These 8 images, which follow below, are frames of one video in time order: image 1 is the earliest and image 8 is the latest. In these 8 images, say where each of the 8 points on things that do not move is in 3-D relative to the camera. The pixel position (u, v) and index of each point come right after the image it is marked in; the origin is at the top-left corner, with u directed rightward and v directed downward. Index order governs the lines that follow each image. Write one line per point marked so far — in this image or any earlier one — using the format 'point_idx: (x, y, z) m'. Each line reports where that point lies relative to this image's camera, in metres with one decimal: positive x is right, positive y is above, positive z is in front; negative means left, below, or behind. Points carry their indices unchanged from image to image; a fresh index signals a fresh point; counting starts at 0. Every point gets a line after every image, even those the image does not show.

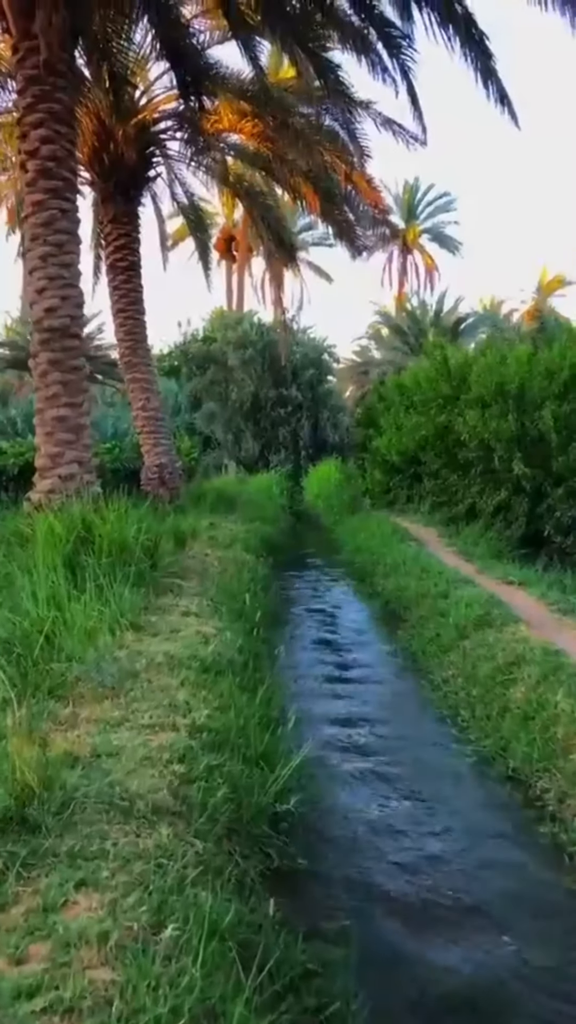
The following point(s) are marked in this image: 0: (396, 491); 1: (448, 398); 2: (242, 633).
0: (+2.4, +0.5, +19.9) m
1: (+3.1, +2.2, +17.0) m
2: (-0.4, -1.0, +7.2) m
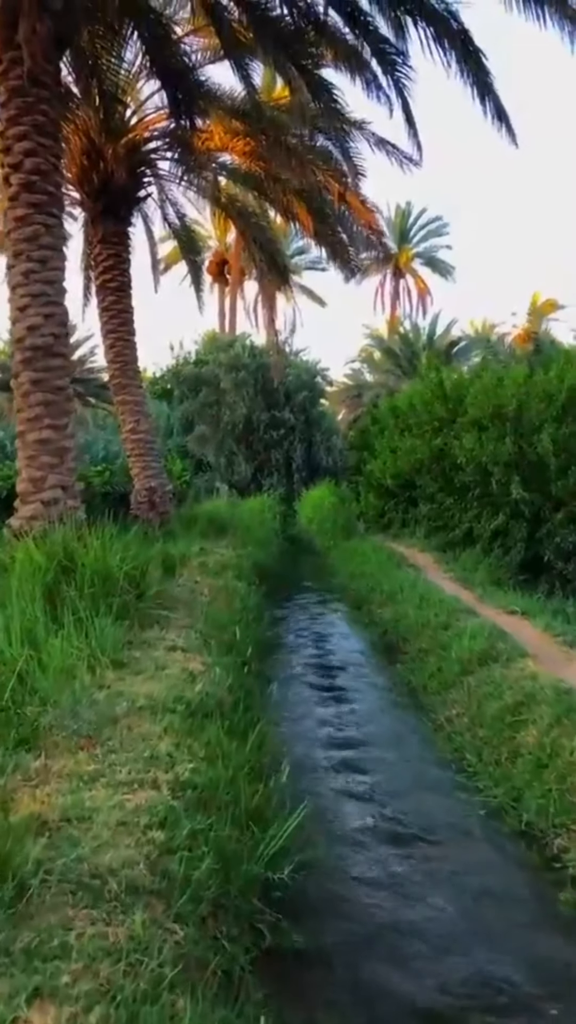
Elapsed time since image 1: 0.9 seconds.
0: (+2.3, -0.1, +19.5) m
1: (+2.9, +1.7, +16.6) m
2: (-0.4, -1.3, +6.8) m
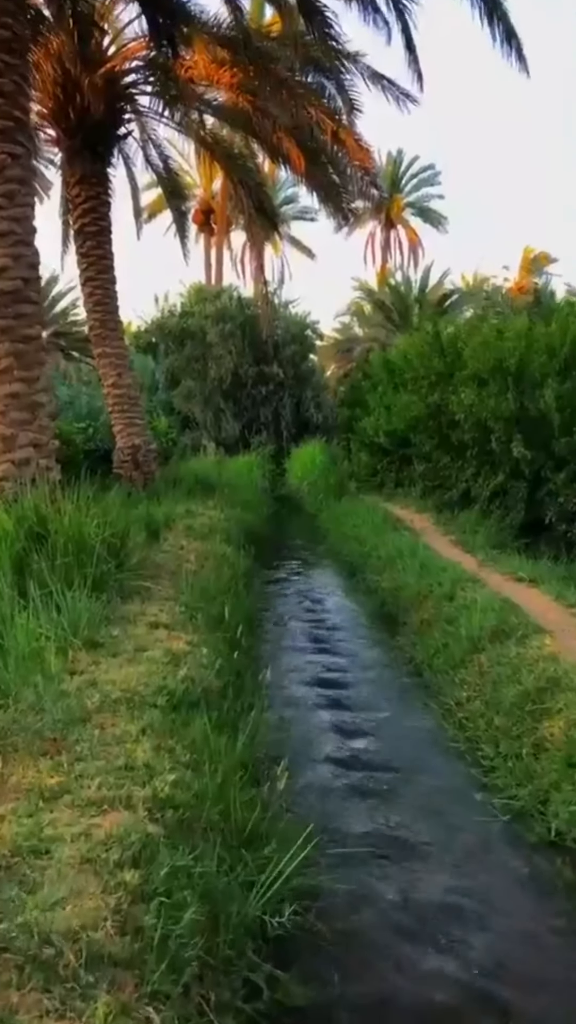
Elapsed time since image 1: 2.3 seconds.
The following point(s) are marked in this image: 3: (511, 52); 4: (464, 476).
0: (+2.0, +0.8, +18.8) m
1: (+2.7, +2.5, +15.9) m
2: (-0.4, -1.0, +6.1) m
3: (+2.6, +5.4, +10.3) m
4: (+3.0, +0.6, +15.0) m
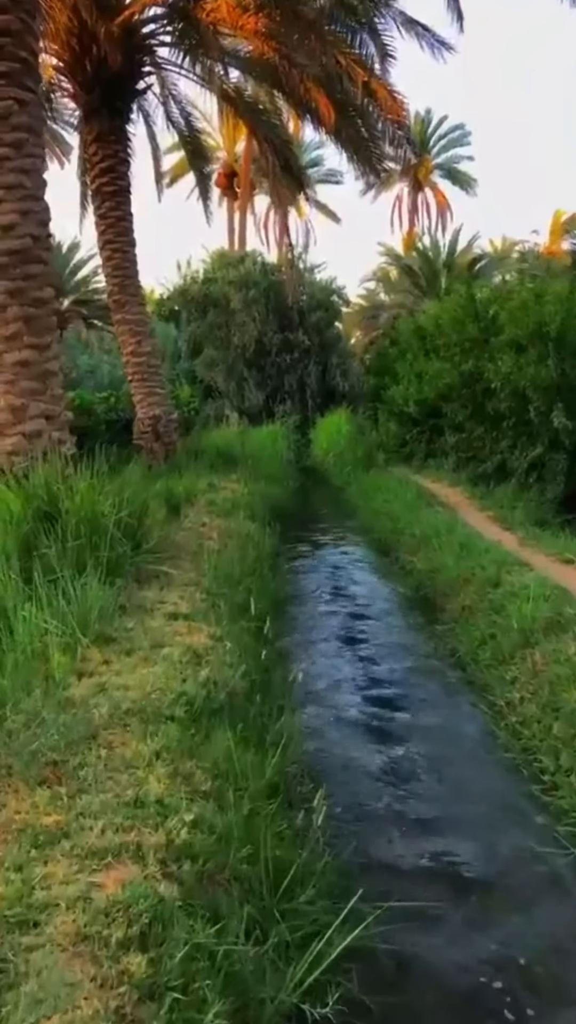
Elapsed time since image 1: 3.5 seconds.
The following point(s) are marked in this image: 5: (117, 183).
0: (+2.6, +1.4, +18.1) m
1: (+3.2, +2.9, +15.1) m
2: (-0.2, -0.9, +5.5) m
3: (+2.9, +5.7, +9.4) m
4: (+3.4, +1.0, +14.3) m
5: (-2.5, +4.8, +12.9) m
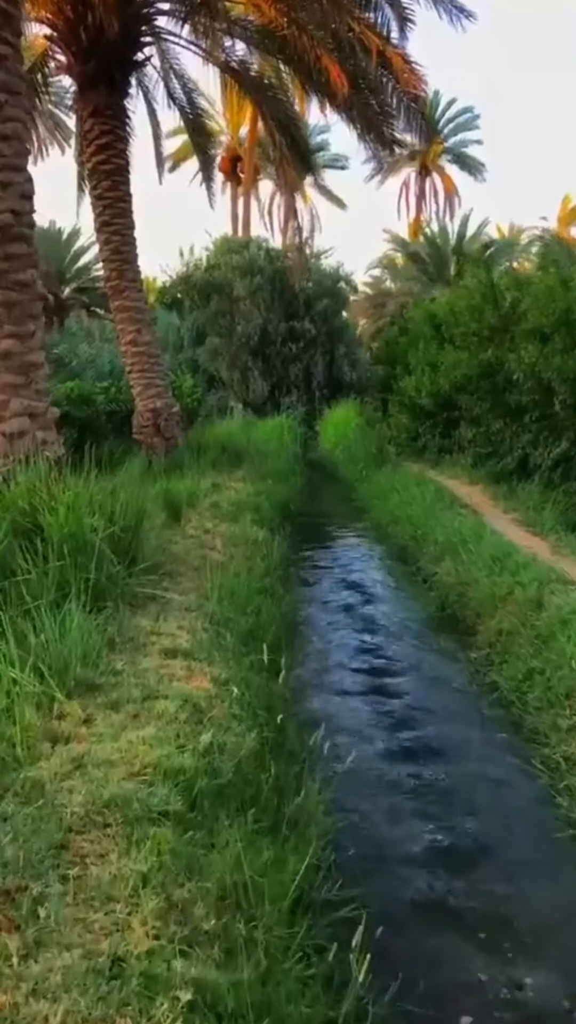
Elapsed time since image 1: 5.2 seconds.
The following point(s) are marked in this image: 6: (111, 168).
0: (+2.7, +1.4, +17.2) m
1: (+3.3, +3.0, +14.2) m
2: (-0.1, -1.0, +4.7) m
3: (+3.0, +5.6, +8.5) m
4: (+3.5, +1.0, +13.4) m
5: (-2.4, +4.8, +12.0) m
6: (-2.4, +4.7, +12.0) m
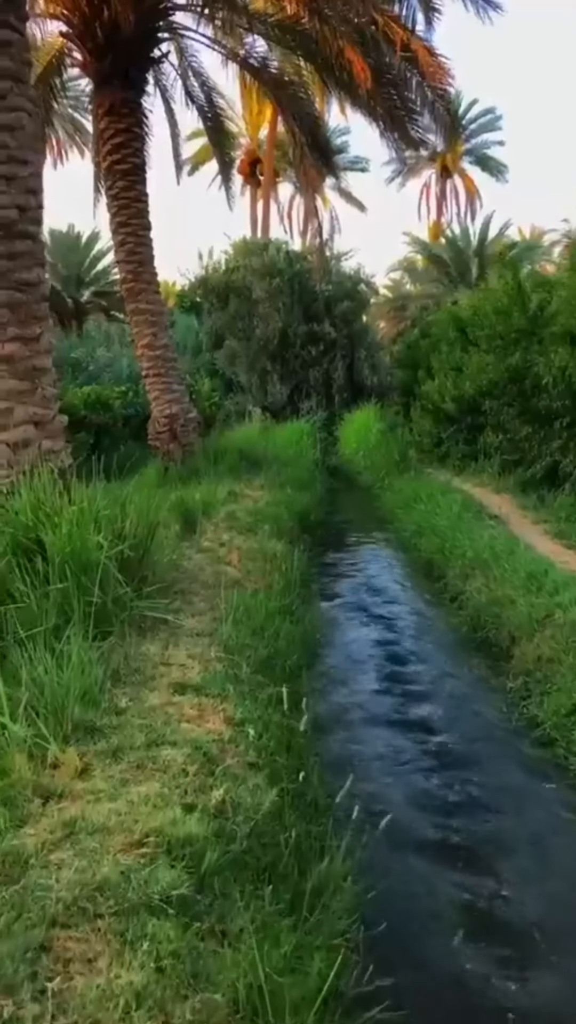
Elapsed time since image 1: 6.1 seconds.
0: (+3.1, +1.3, +16.7) m
1: (+3.6, +2.8, +13.7) m
2: (0.0, -1.1, +4.2) m
3: (+3.2, +5.5, +8.0) m
4: (+3.8, +0.9, +12.8) m
5: (-2.1, +4.7, +11.6) m
6: (-2.1, +4.6, +11.6) m
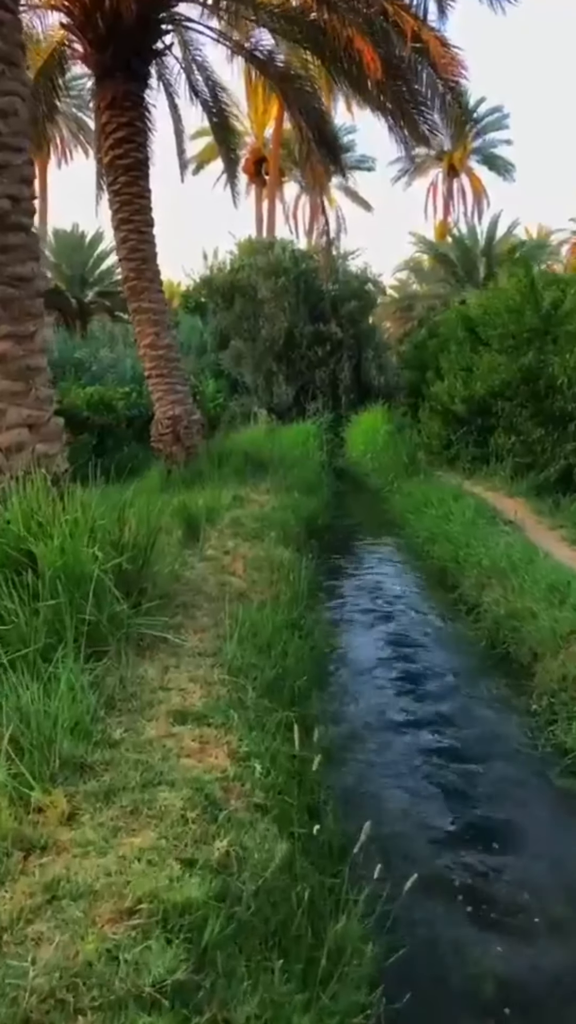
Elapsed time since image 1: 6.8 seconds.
0: (+3.2, +1.2, +16.3) m
1: (+3.7, +2.7, +13.3) m
2: (0.0, -1.1, +3.9) m
3: (+3.3, +5.4, +7.6) m
4: (+3.9, +0.8, +12.4) m
5: (-2.0, +4.6, +11.3) m
6: (-2.1, +4.5, +11.2) m
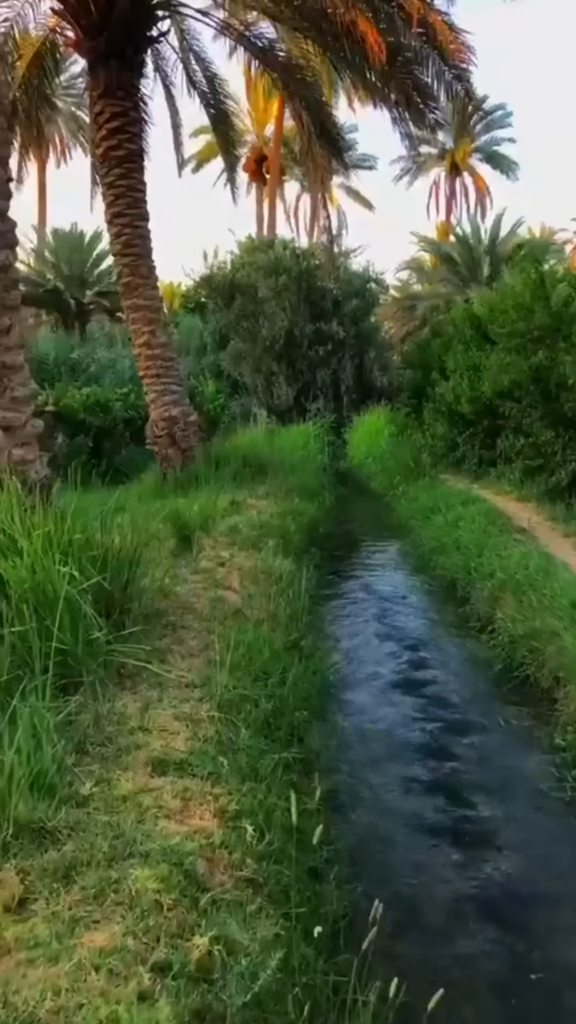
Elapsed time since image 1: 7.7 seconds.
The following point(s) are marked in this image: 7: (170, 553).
0: (+3.2, +1.1, +15.8) m
1: (+3.7, +2.7, +12.7) m
2: (0.0, -1.2, +3.3) m
3: (+3.3, +5.3, +7.1) m
4: (+3.9, +0.8, +11.9) m
5: (-2.0, +4.5, +10.7) m
6: (-2.1, +4.4, +10.7) m
7: (-0.9, -0.3, +6.7) m
